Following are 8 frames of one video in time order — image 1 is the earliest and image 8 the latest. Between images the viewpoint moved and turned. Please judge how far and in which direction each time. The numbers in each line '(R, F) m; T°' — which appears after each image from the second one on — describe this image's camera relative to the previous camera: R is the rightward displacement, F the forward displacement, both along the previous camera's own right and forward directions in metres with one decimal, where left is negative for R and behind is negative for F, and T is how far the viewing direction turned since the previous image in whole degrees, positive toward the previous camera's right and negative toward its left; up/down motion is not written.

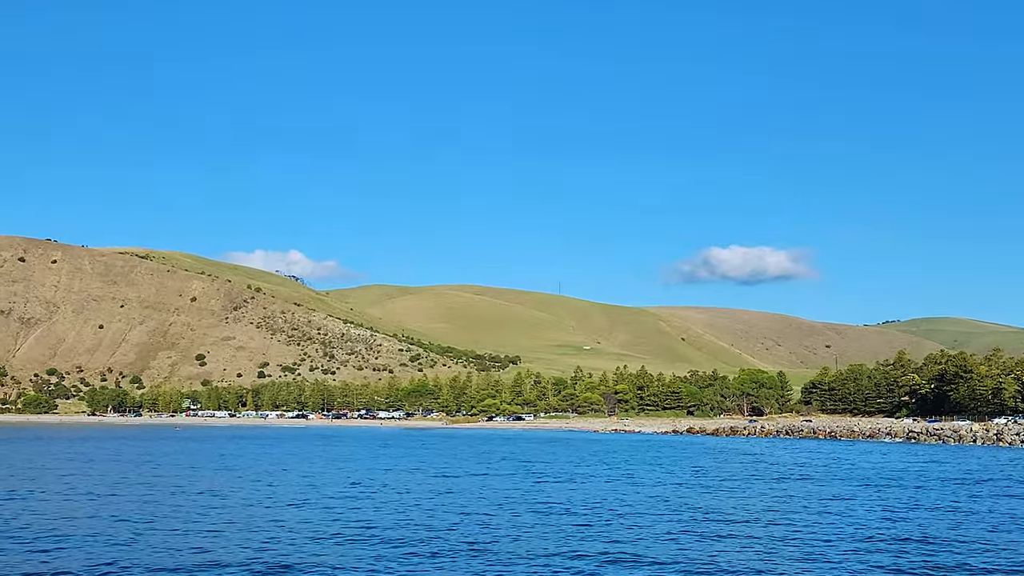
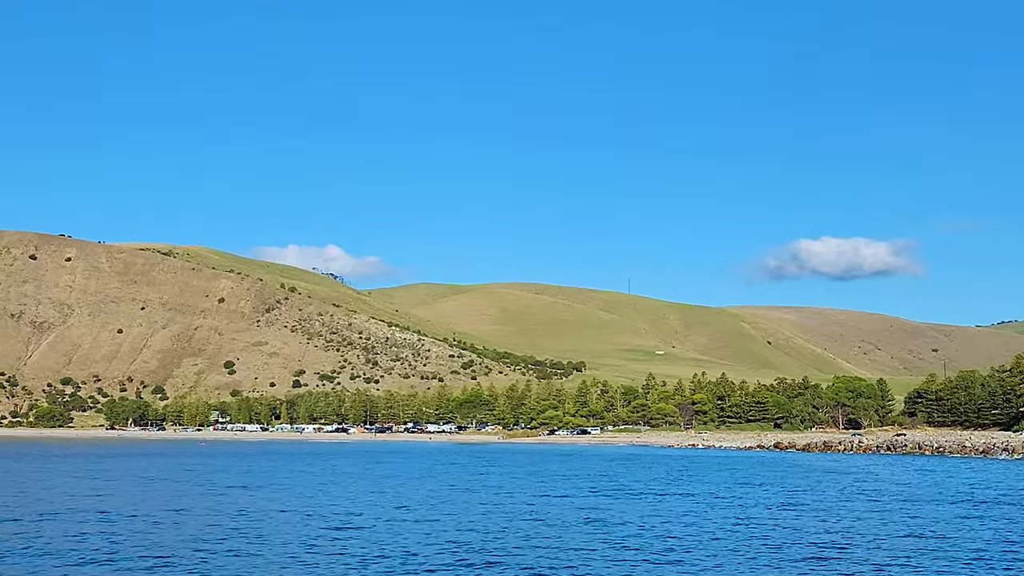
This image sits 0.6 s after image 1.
(+1.0, +27.6) m; -3°
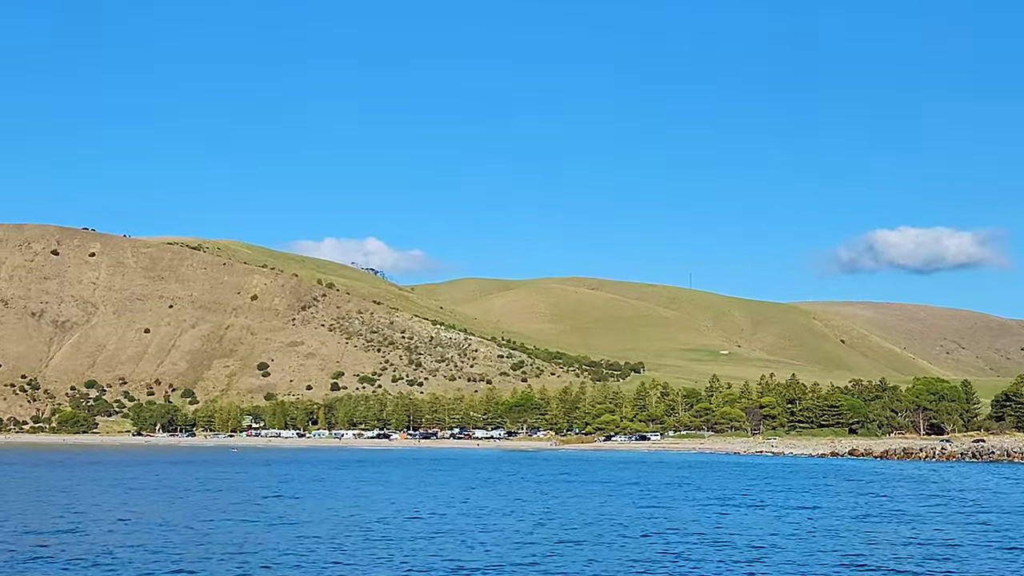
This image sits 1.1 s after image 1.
(-1.6, +15.8) m; -2°
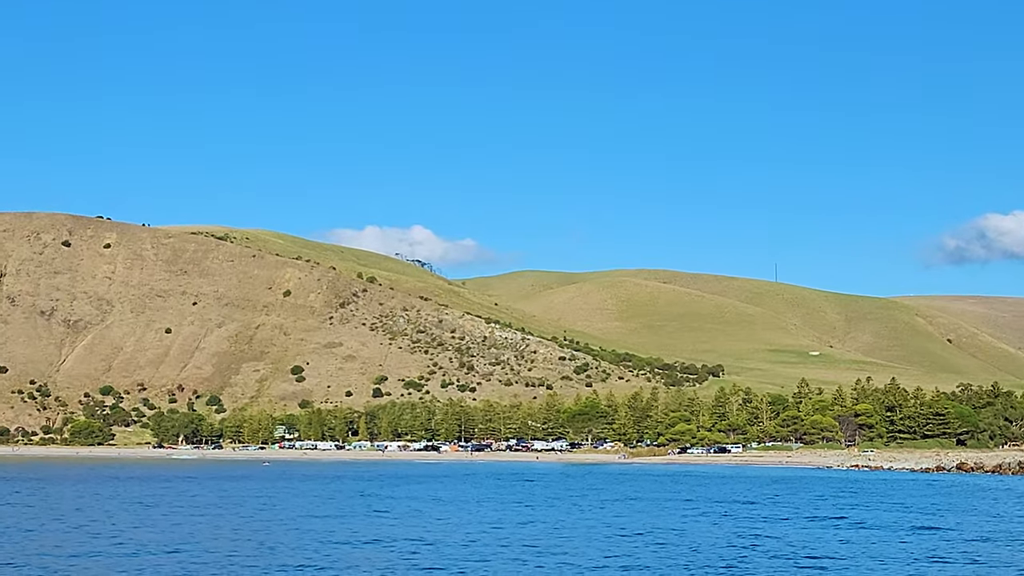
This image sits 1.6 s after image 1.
(-3.4, +23.1) m; -2°
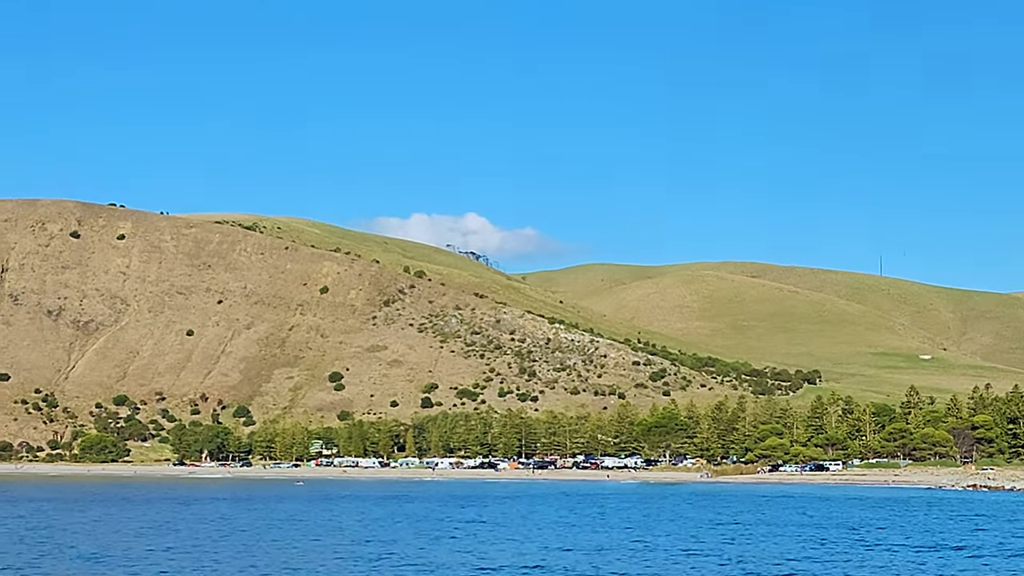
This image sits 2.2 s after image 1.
(-4.3, +22.9) m; -1°
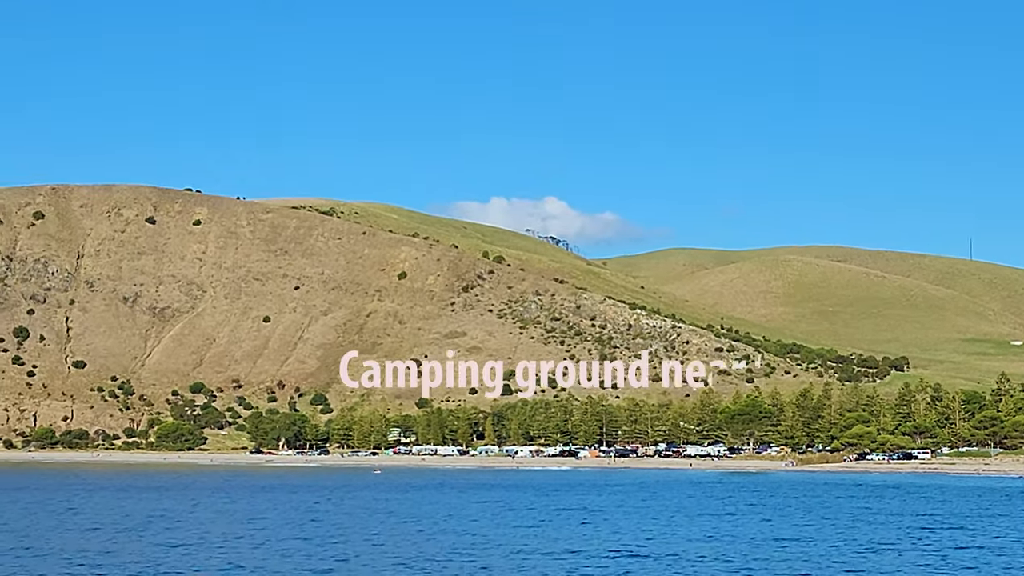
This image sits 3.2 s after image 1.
(-6.0, +2.8) m; -1°
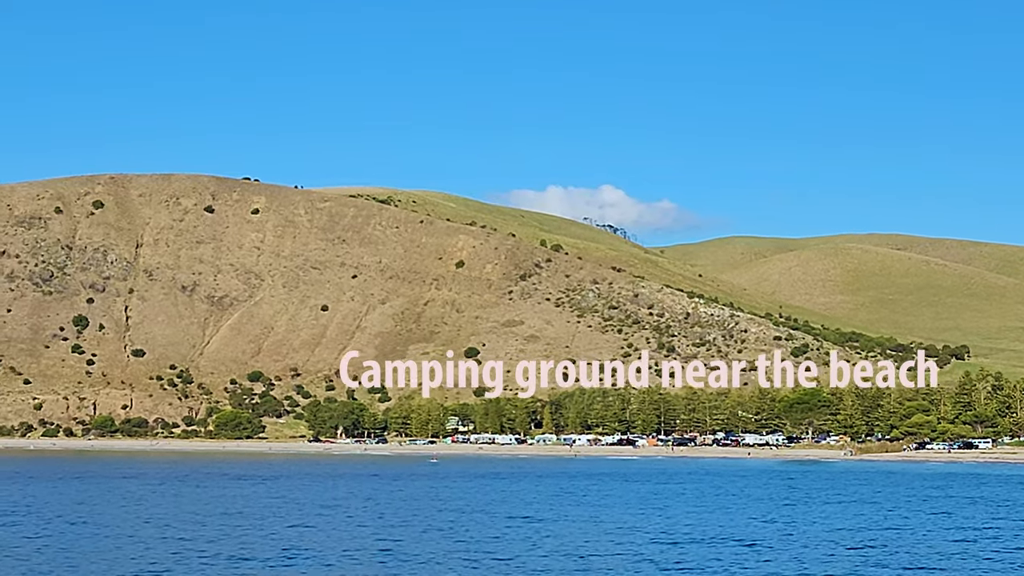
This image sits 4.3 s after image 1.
(-4.1, +0.2) m; -1°
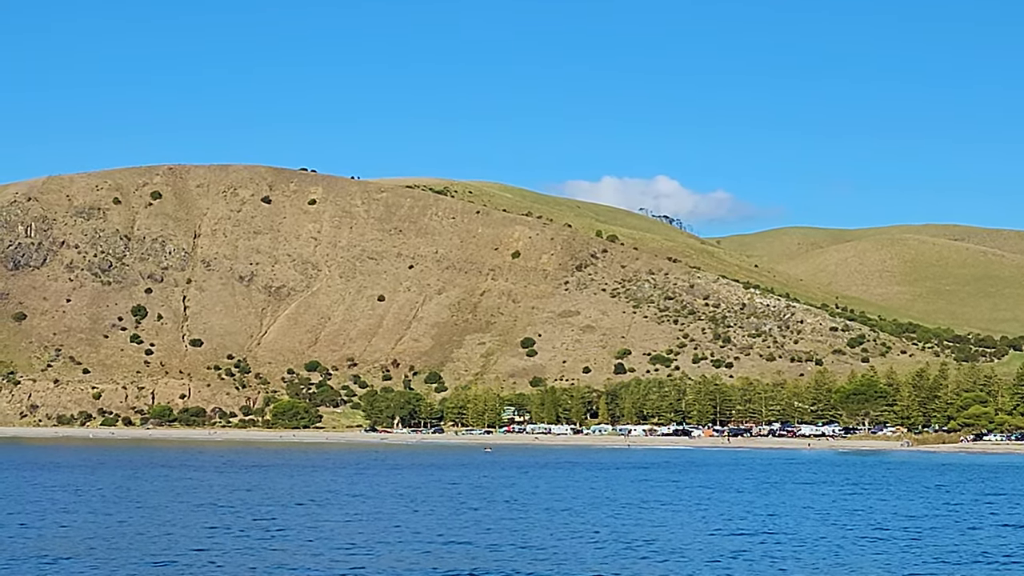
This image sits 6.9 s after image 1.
(-4.1, -0.4) m; -1°
